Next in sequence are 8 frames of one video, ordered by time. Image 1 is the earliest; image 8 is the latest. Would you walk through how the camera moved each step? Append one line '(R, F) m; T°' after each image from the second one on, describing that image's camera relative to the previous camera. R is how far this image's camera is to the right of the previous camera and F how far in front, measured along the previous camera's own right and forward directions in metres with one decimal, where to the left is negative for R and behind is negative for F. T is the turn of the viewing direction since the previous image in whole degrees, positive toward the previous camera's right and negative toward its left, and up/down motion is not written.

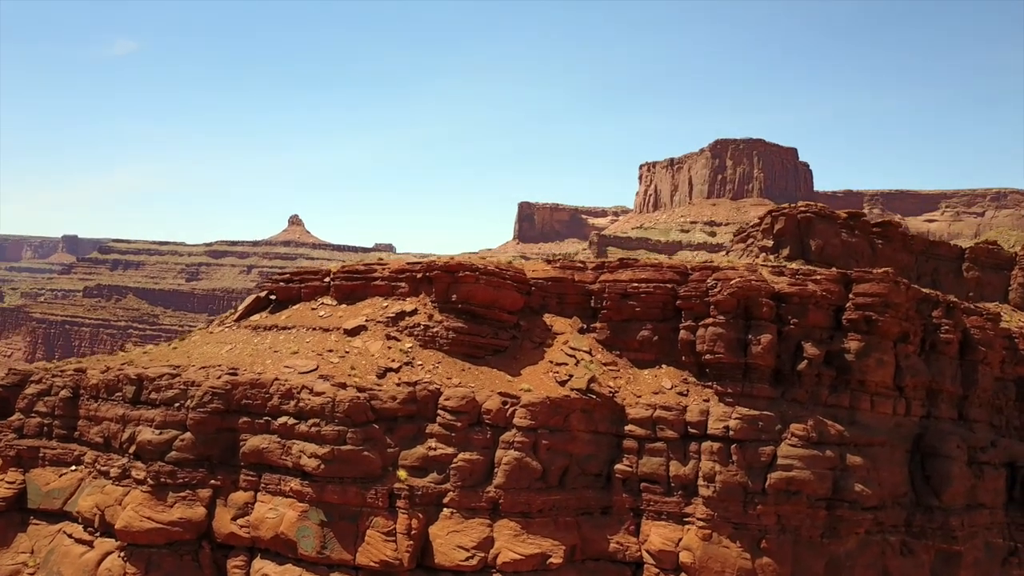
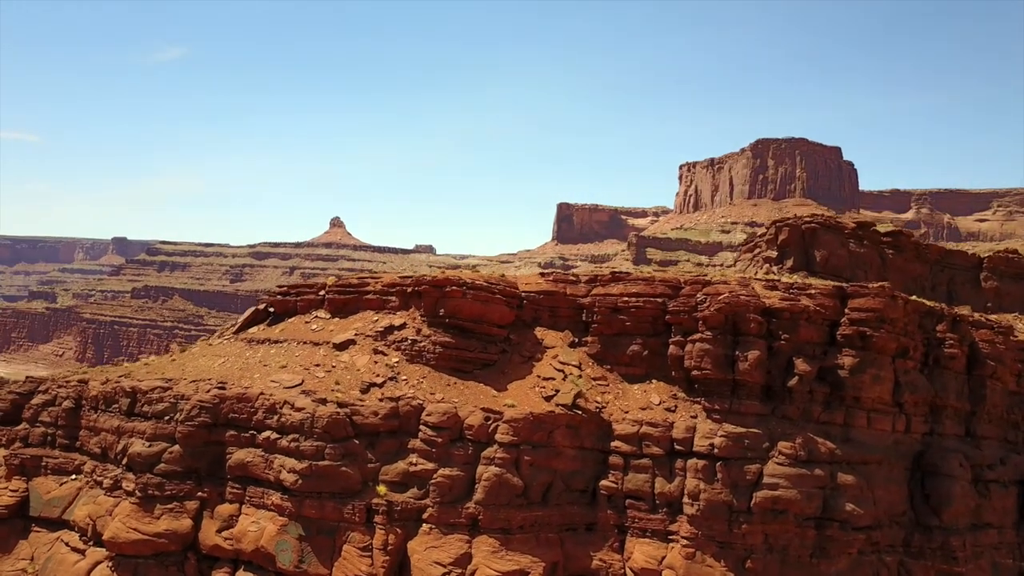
(+1.1, 0.0) m; -3°
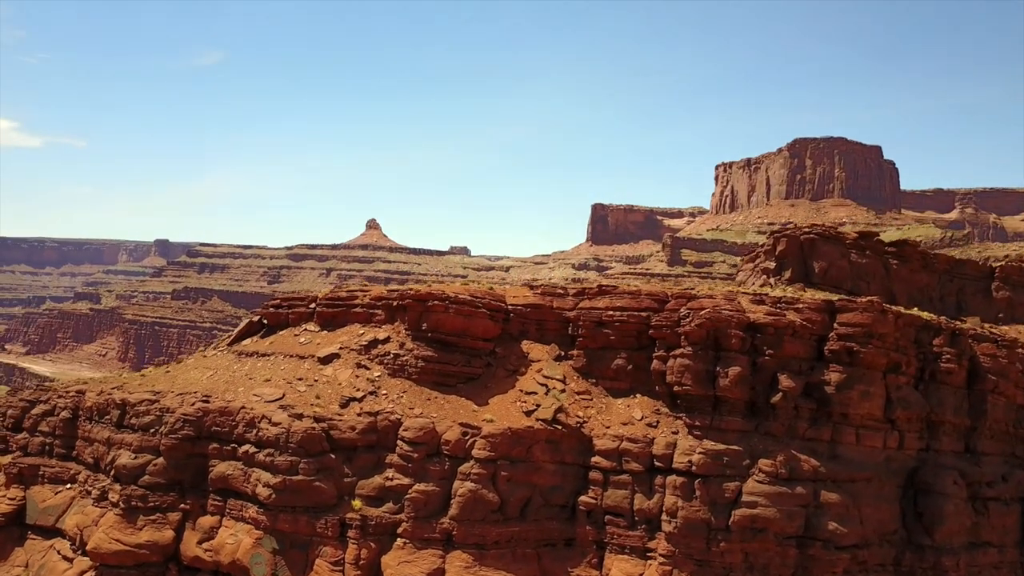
(+1.2, 0.0) m; -2°
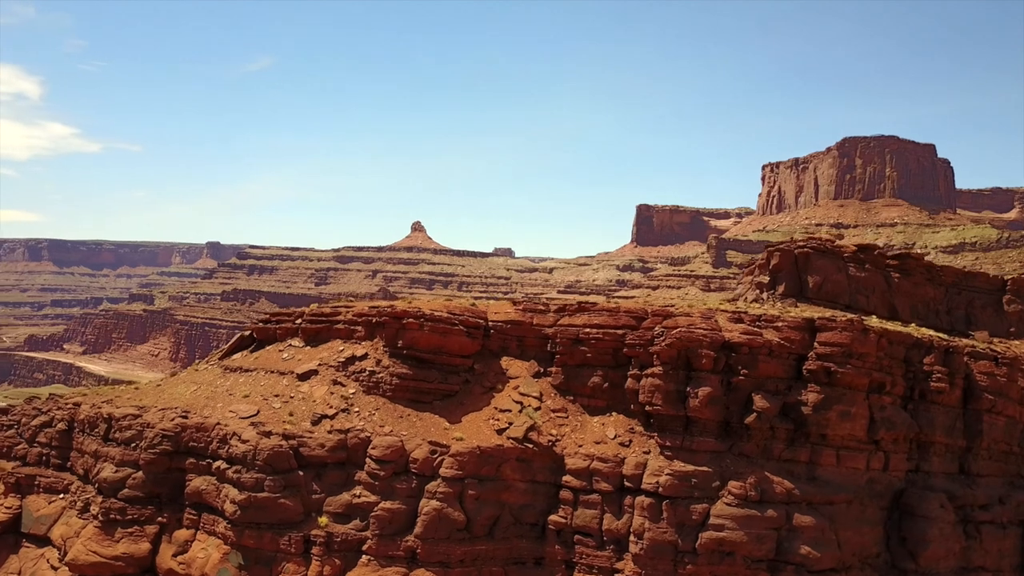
(+1.5, 0.0) m; -3°
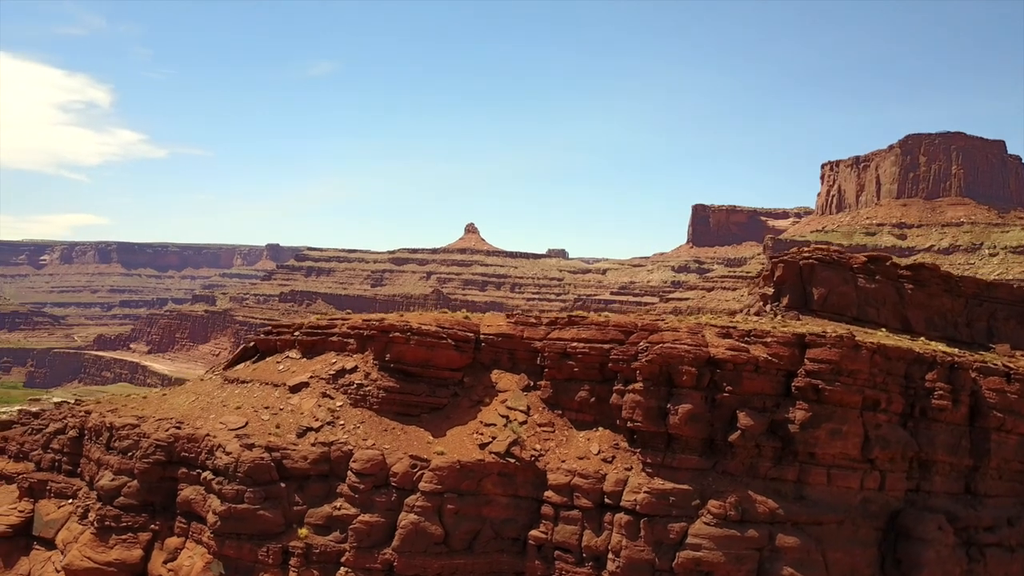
(+1.5, 0.0) m; -4°
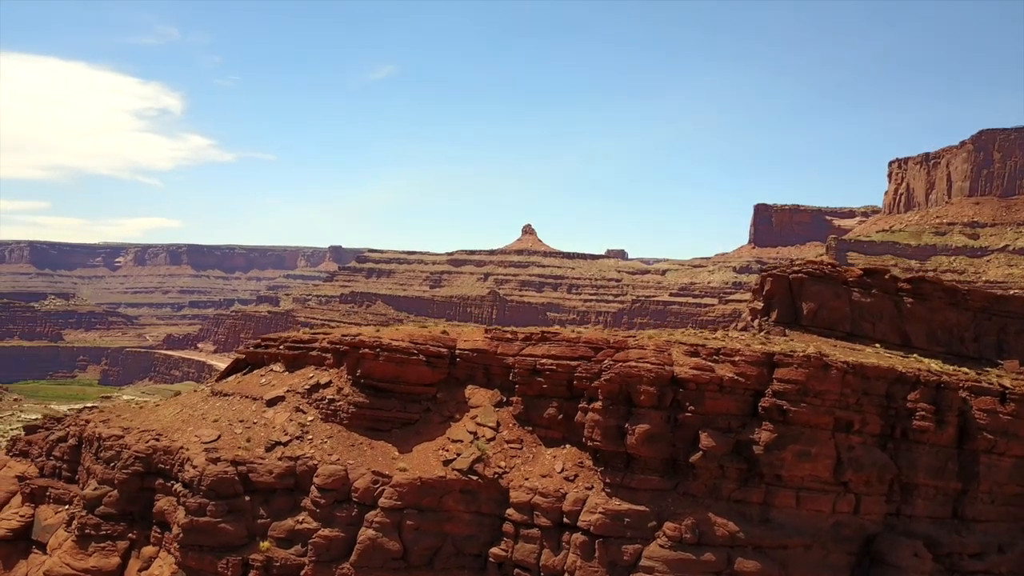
(+2.0, 0.0) m; -4°
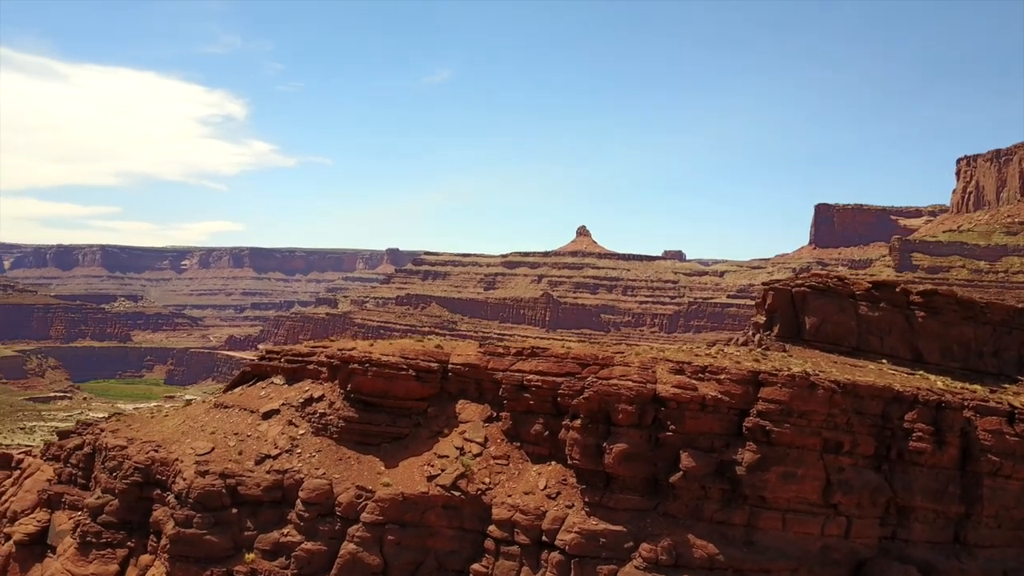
(+1.6, 0.0) m; -4°
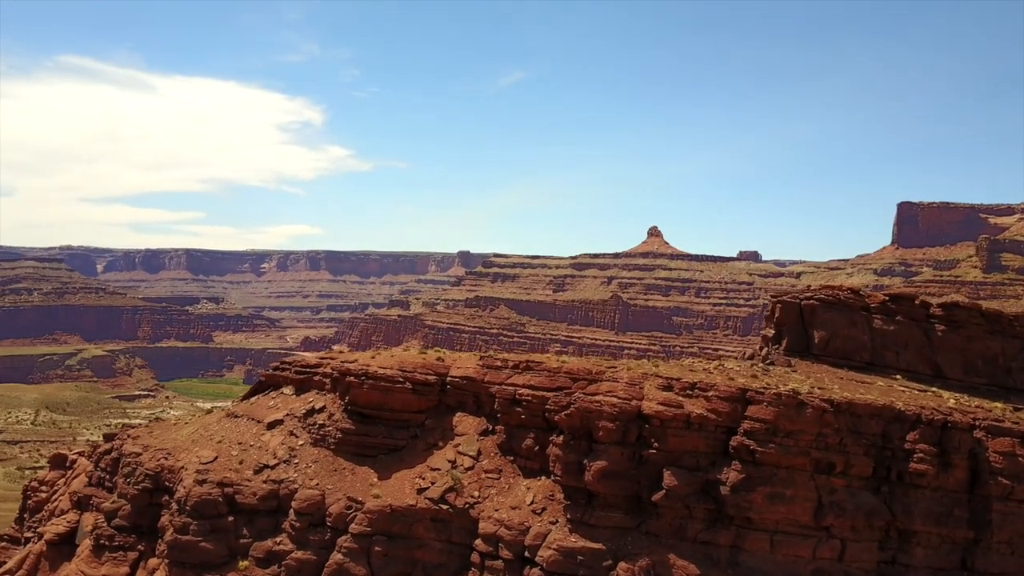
(+1.8, 0.0) m; -5°
